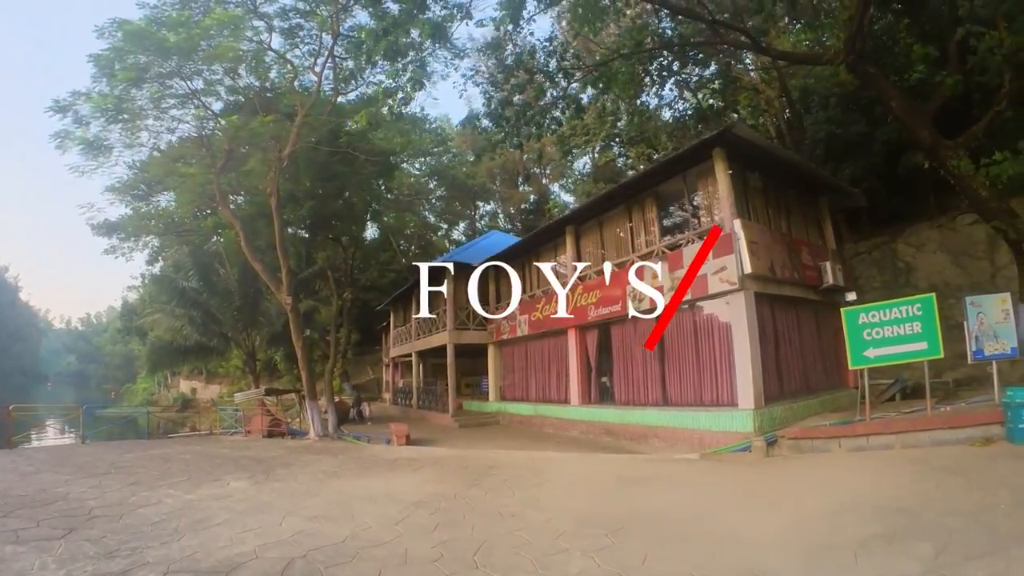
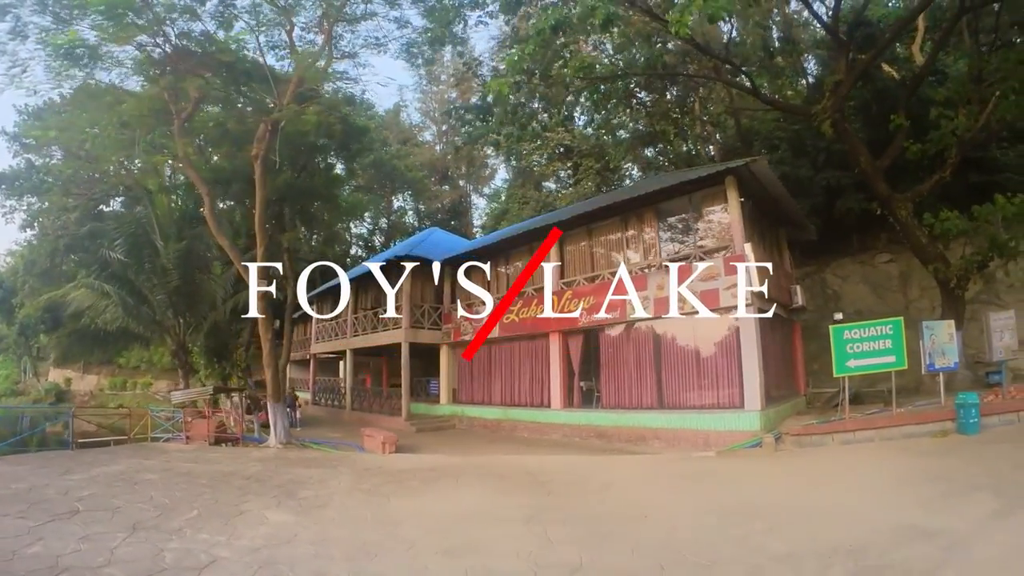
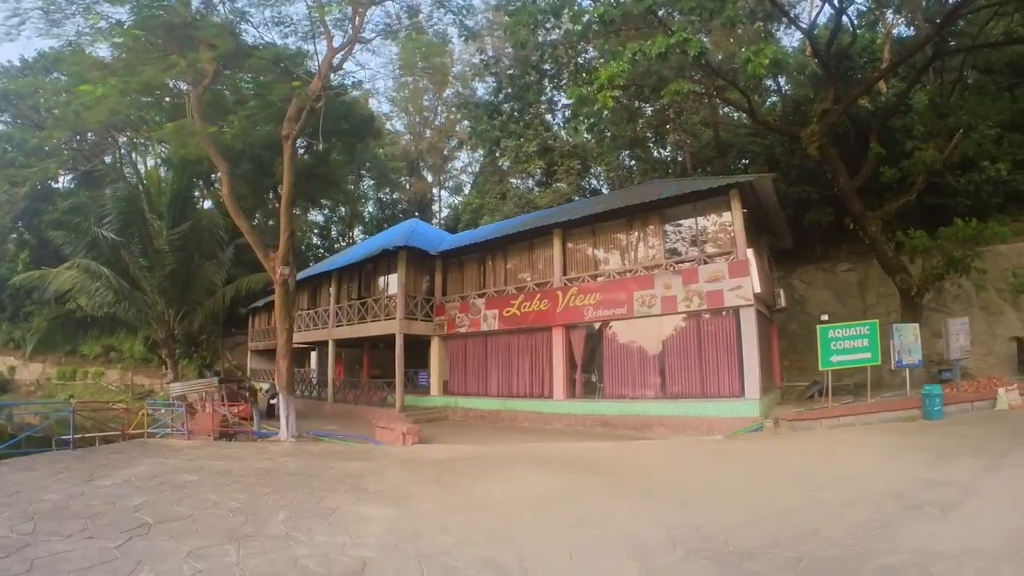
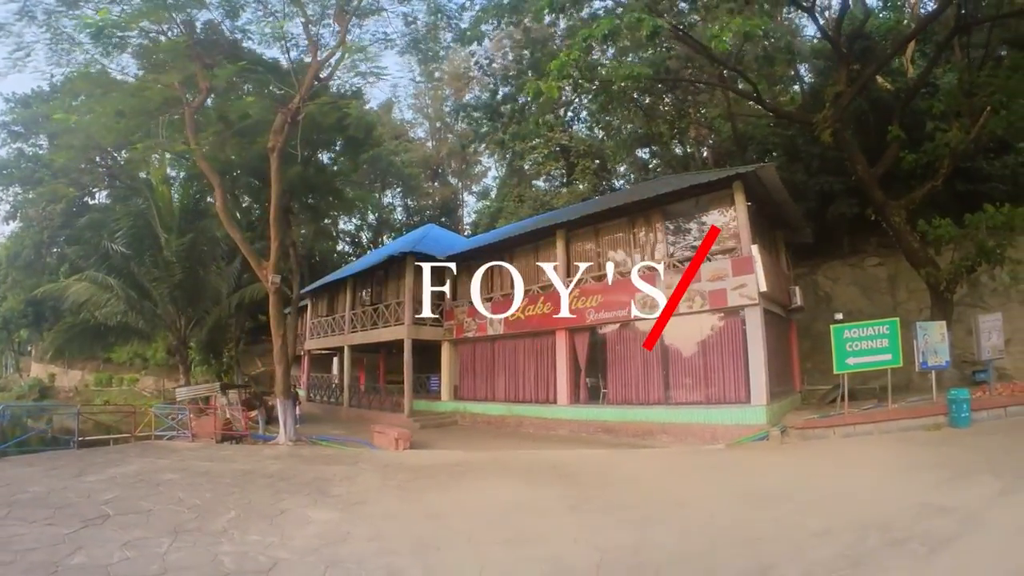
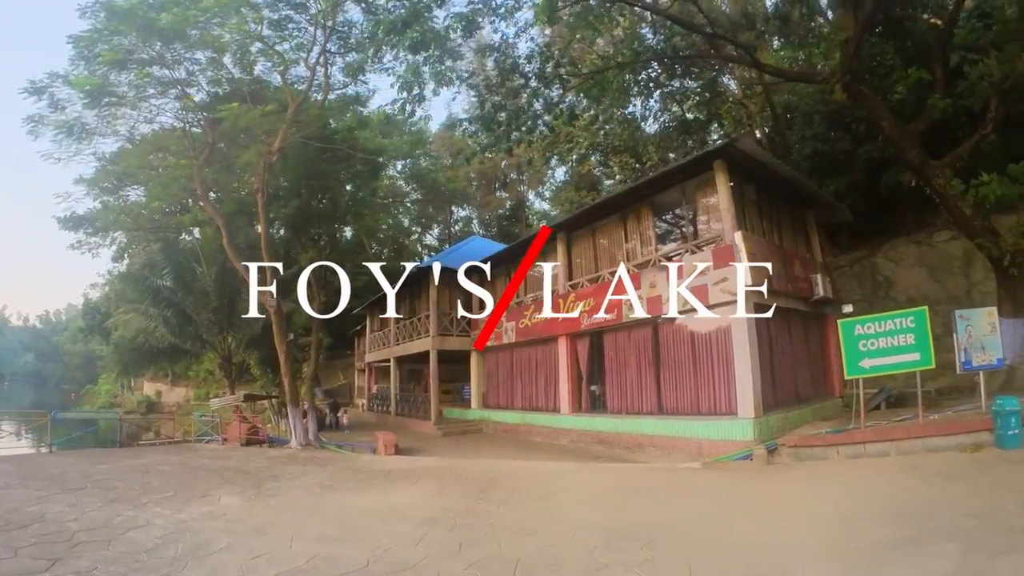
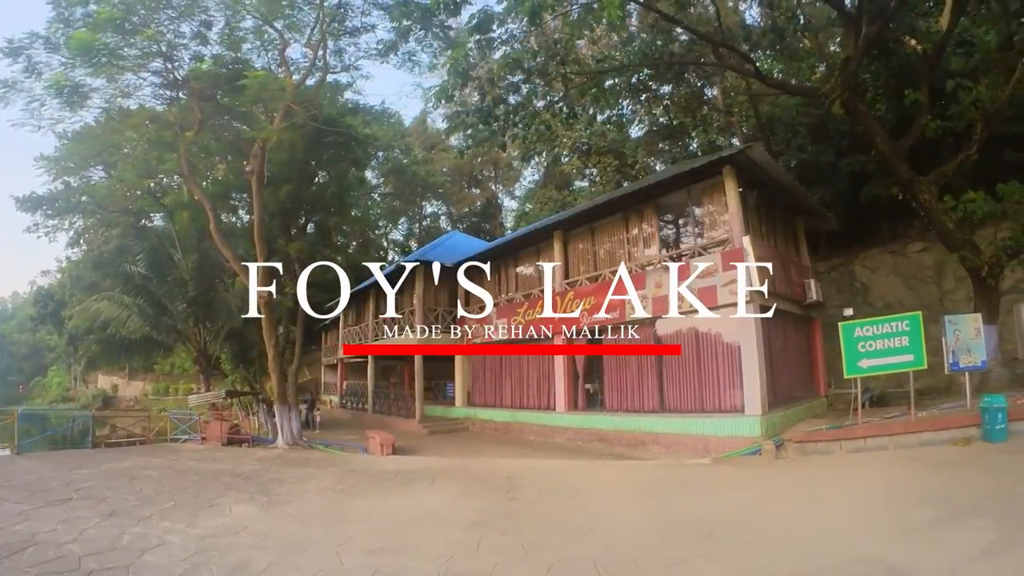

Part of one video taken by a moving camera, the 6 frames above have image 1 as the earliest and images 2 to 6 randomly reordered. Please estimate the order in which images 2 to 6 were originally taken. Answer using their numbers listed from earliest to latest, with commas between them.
5, 6, 2, 4, 3
